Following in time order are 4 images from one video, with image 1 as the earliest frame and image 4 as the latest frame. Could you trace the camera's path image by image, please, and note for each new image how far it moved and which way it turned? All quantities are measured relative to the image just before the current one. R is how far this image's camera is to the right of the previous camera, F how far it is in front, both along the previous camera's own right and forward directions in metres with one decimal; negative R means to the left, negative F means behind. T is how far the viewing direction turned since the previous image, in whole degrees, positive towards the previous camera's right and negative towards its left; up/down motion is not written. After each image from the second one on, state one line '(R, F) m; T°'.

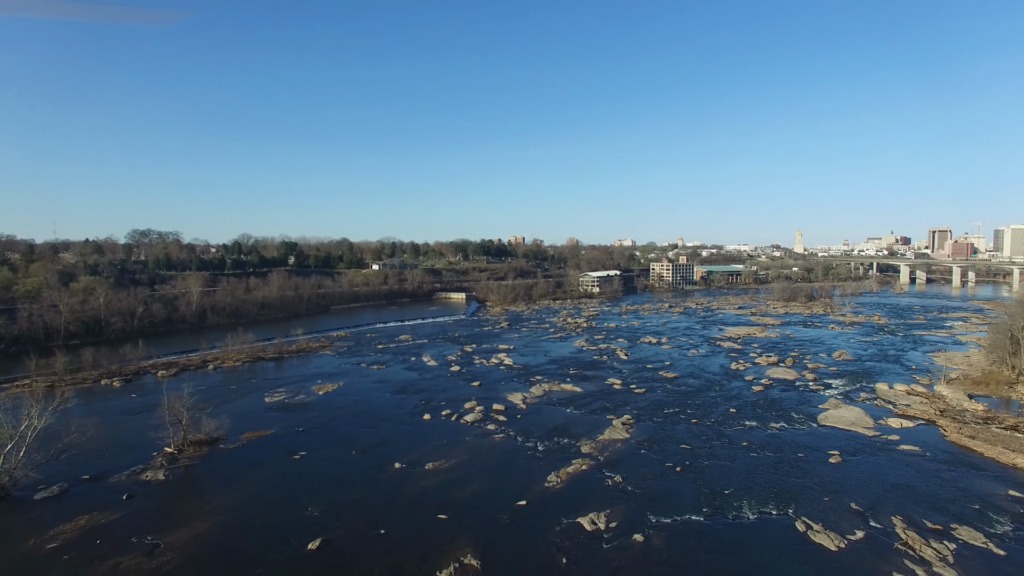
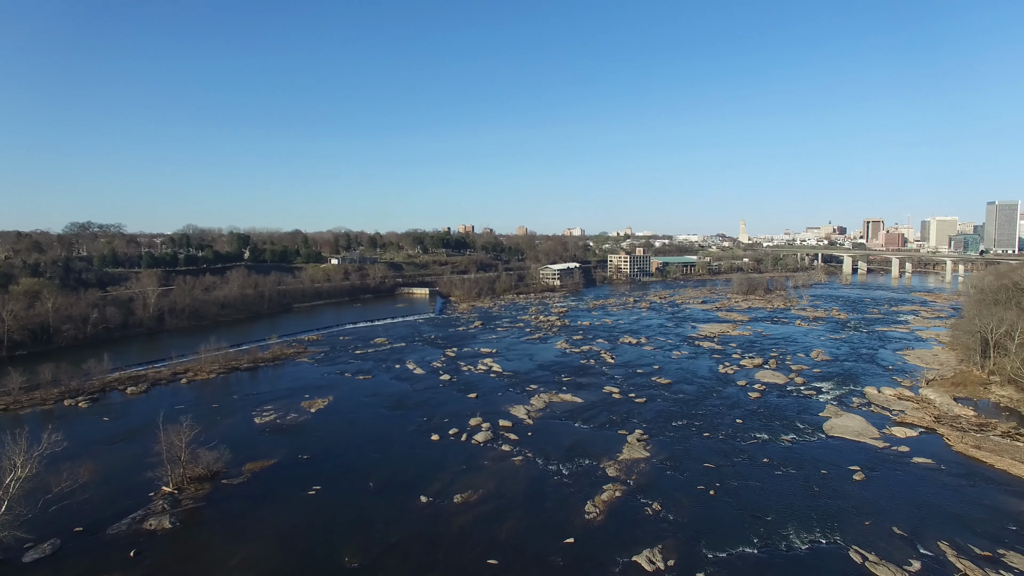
(-0.8, +0.2) m; +4°
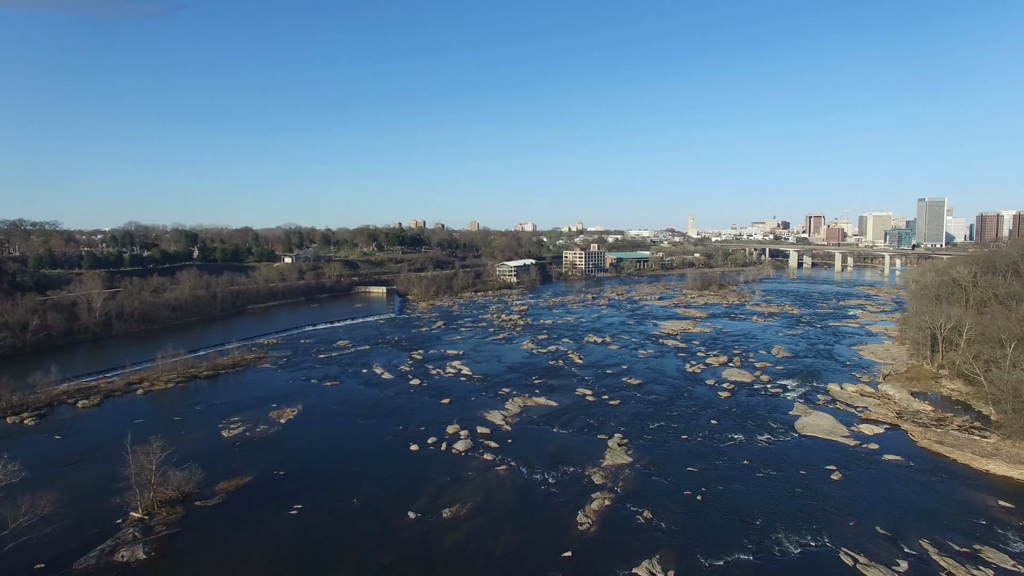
(-0.3, +0.1) m; +4°
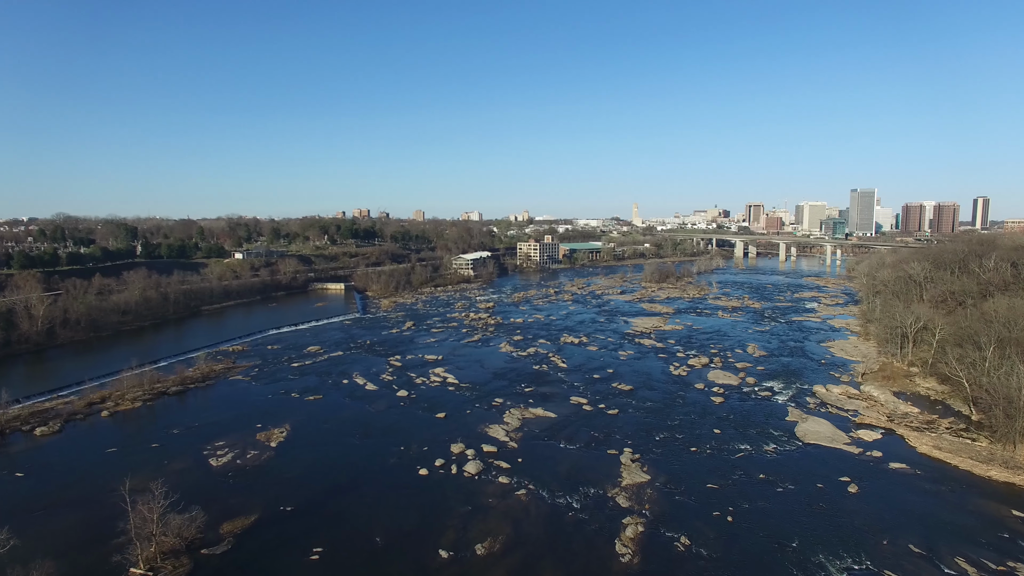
(-0.8, +0.2) m; +4°
